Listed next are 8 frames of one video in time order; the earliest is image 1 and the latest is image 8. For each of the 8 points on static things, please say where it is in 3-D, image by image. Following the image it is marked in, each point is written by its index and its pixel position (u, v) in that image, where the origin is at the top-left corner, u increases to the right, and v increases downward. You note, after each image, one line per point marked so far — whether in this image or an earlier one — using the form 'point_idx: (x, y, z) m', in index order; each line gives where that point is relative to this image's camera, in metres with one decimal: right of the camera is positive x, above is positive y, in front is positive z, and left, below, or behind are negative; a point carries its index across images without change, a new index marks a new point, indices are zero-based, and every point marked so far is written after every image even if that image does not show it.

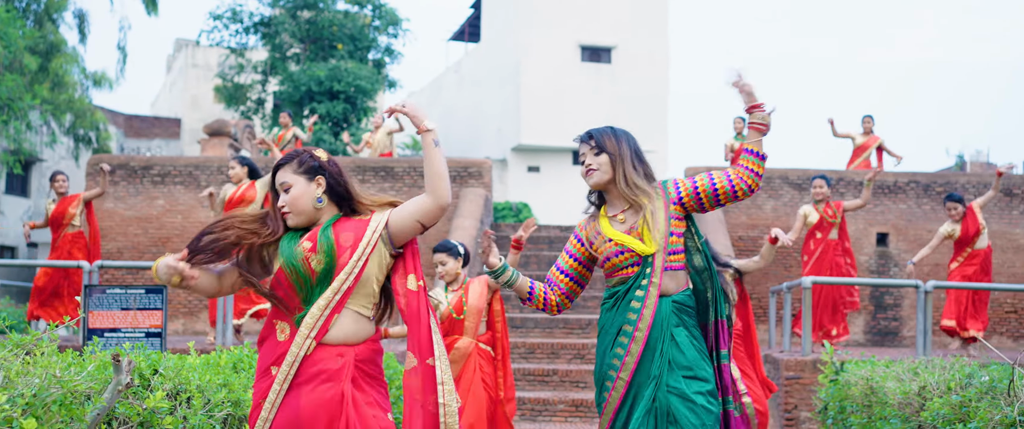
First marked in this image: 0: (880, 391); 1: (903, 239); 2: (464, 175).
0: (+1.9, -0.9, +5.0) m
1: (+5.0, -0.3, +12.3) m
2: (-0.6, +0.5, +12.0) m
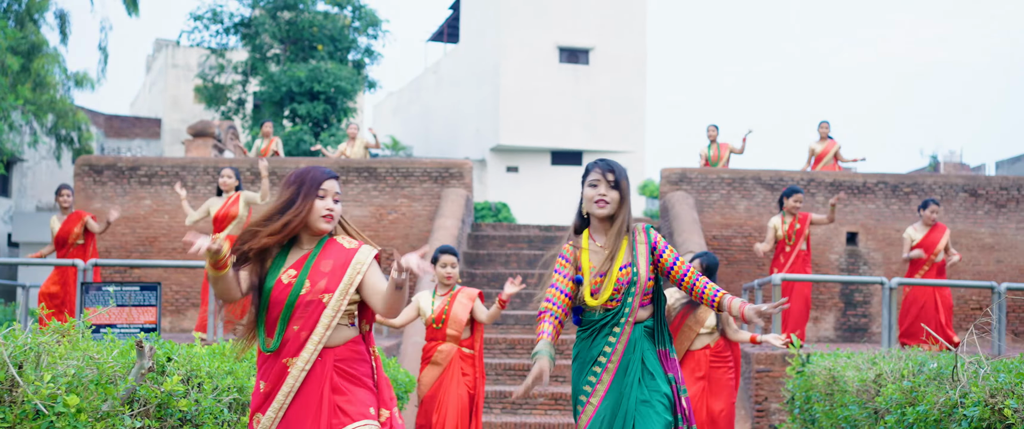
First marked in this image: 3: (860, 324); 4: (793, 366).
0: (+1.8, -0.9, +5.4) m
1: (+4.8, -0.3, +12.7) m
2: (-0.9, +0.5, +12.3) m
3: (+4.5, -1.4, +12.5) m
4: (+2.0, -1.1, +6.7) m
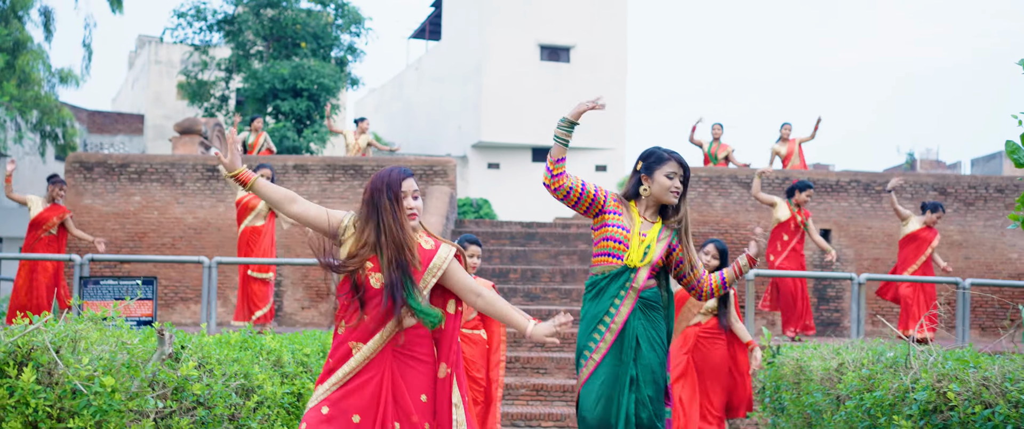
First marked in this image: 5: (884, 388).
0: (+1.8, -0.9, +5.7) m
1: (+4.5, -0.3, +13.1) m
2: (-1.1, +0.5, +12.6) m
3: (+4.3, -1.4, +12.9) m
4: (+1.9, -1.0, +7.0) m
5: (+1.7, -0.8, +4.3) m
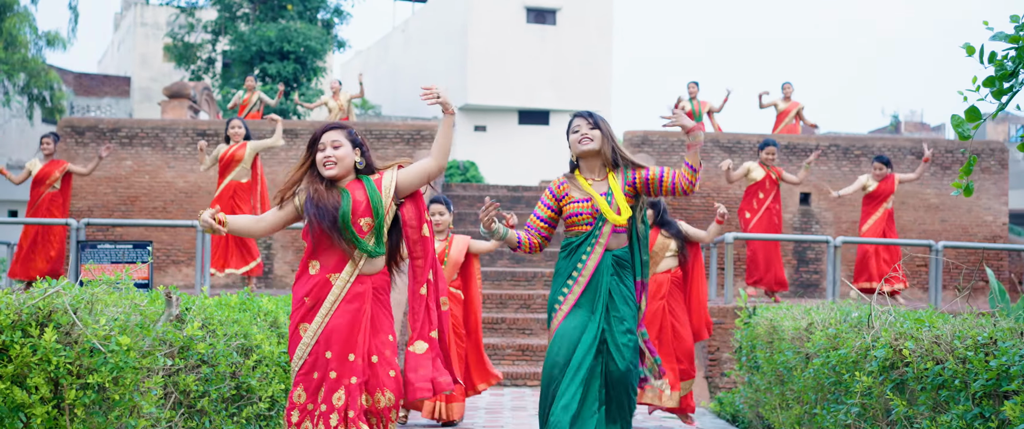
0: (+1.7, -0.7, +6.0) m
1: (+4.4, +0.2, +13.4) m
2: (-1.3, +1.0, +12.7) m
3: (+4.1, -0.9, +13.2) m
4: (+1.8, -0.8, +7.3) m
5: (+1.6, -0.6, +4.6) m
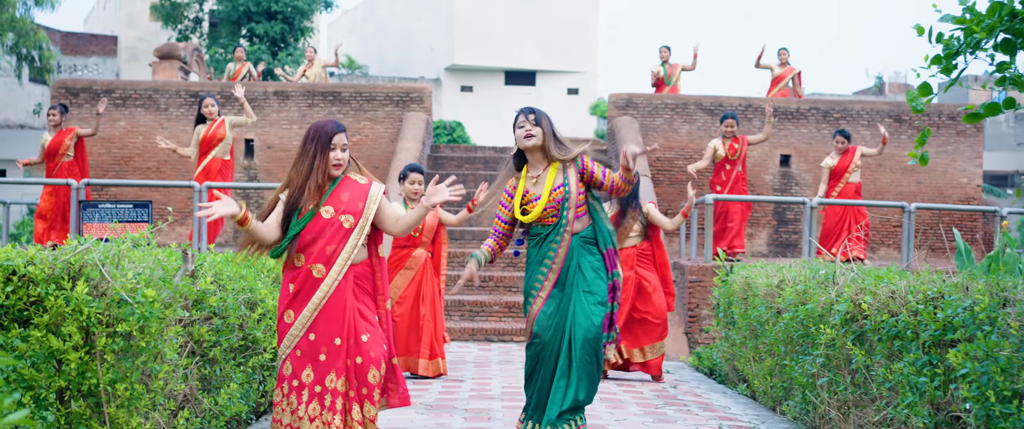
0: (+1.6, -0.5, +6.3) m
1: (+4.2, +0.8, +13.7) m
2: (-1.4, +1.5, +13.0) m
3: (+3.9, -0.4, +13.6) m
4: (+1.7, -0.5, +7.6) m
5: (+1.6, -0.4, +4.9) m
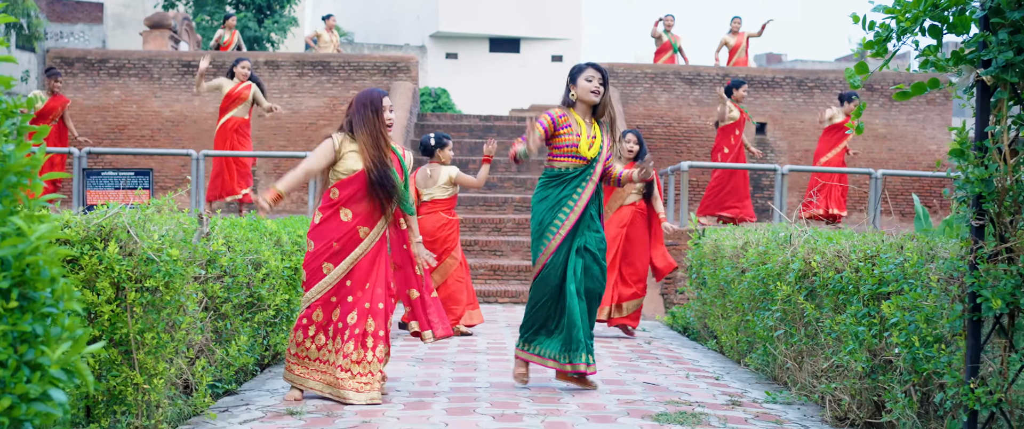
0: (+1.5, -0.2, +6.8) m
1: (+3.9, +1.3, +14.2) m
2: (-1.6, +2.0, +13.3) m
3: (+3.7, +0.1, +14.1) m
4: (+1.5, -0.2, +8.1) m
5: (+1.5, -0.3, +5.4) m
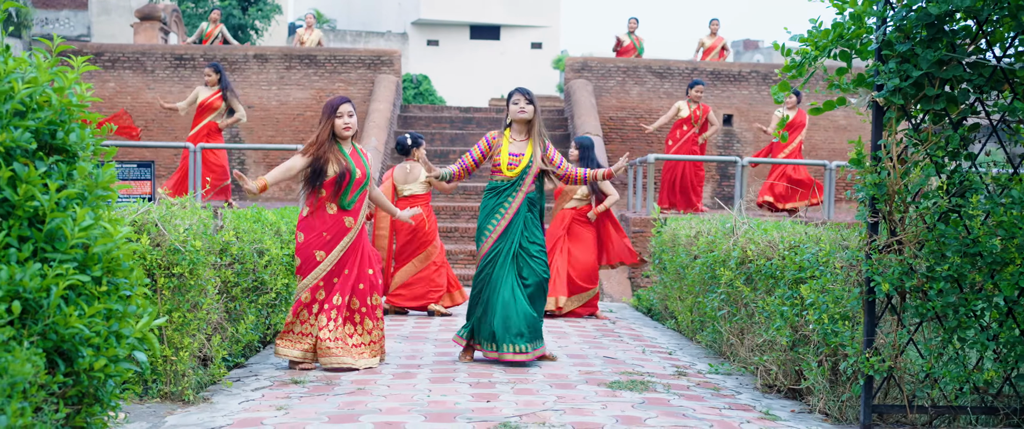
0: (+1.3, -0.2, +7.5) m
1: (+3.6, +1.5, +14.9) m
2: (-2.0, +2.2, +13.9) m
3: (+3.4, +0.3, +14.8) m
4: (+1.3, -0.1, +8.8) m
5: (+1.3, -0.2, +6.1) m
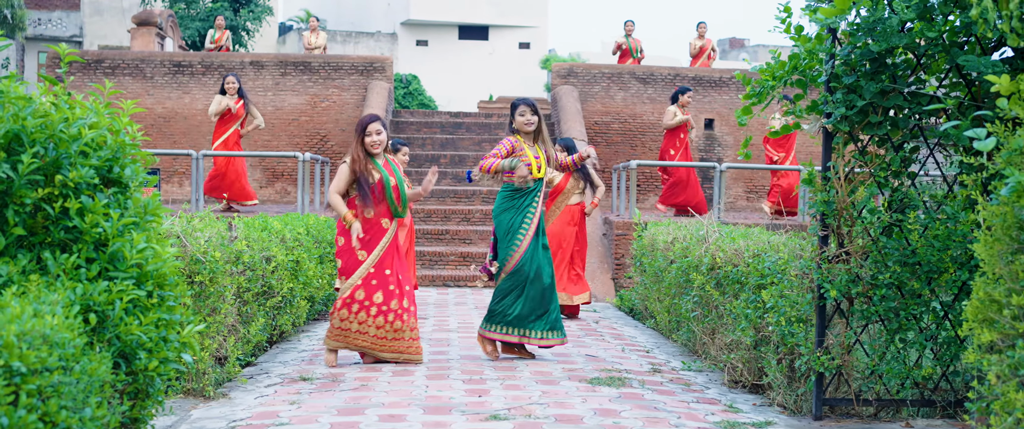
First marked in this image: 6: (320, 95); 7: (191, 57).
0: (+1.2, -0.2, +8.0) m
1: (+3.4, +1.4, +15.4) m
2: (-2.1, +2.2, +14.3) m
3: (+3.2, +0.3, +15.3) m
4: (+1.2, -0.2, +9.3) m
5: (+1.2, -0.3, +6.6) m
6: (-2.9, +1.8, +14.2) m
7: (-4.6, +2.2, +13.6) m
